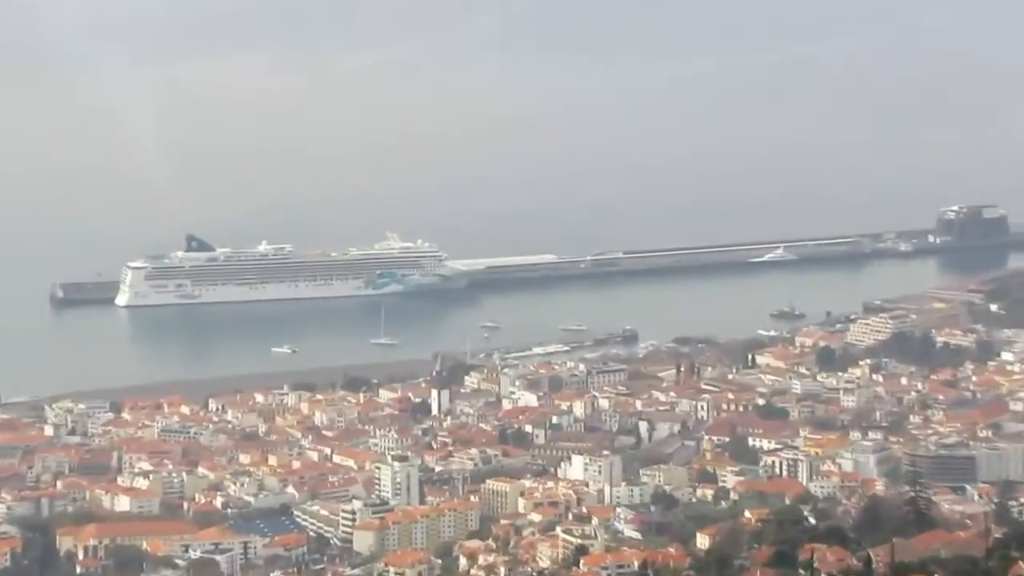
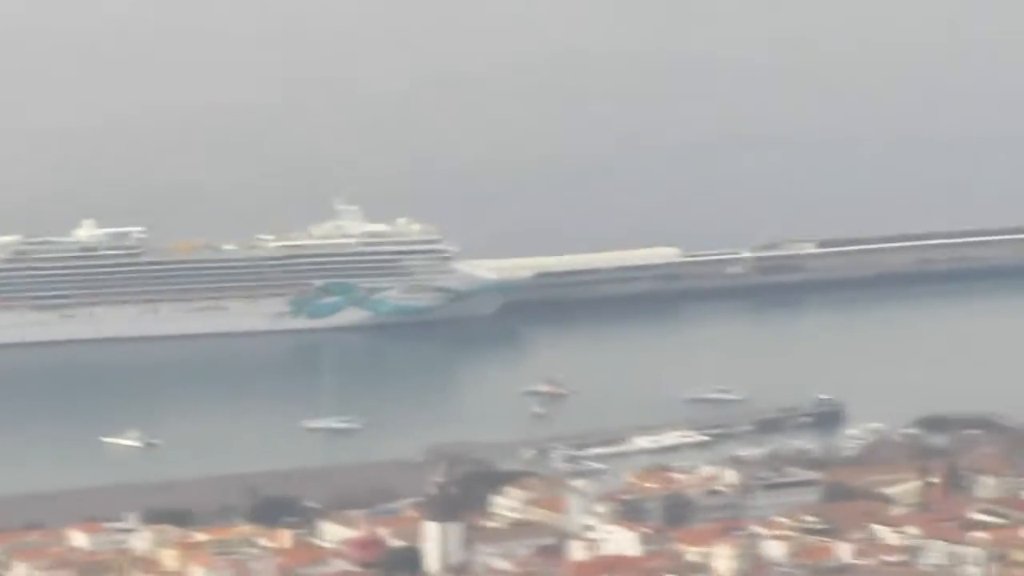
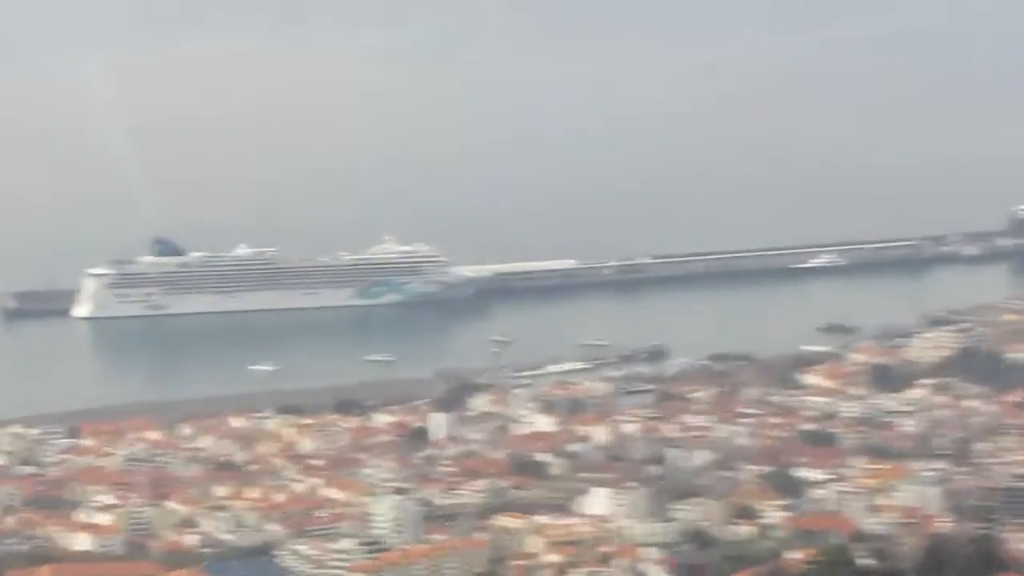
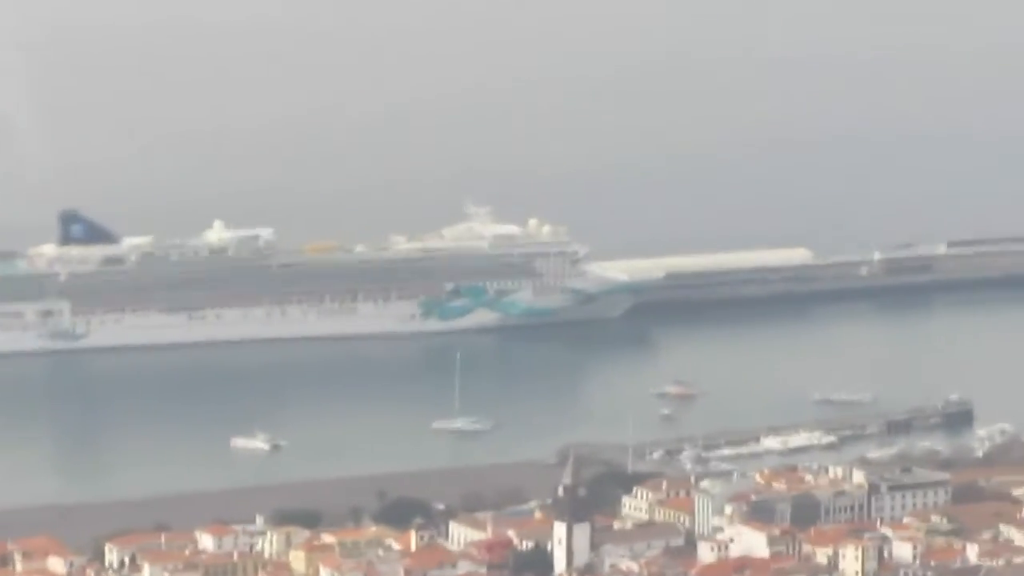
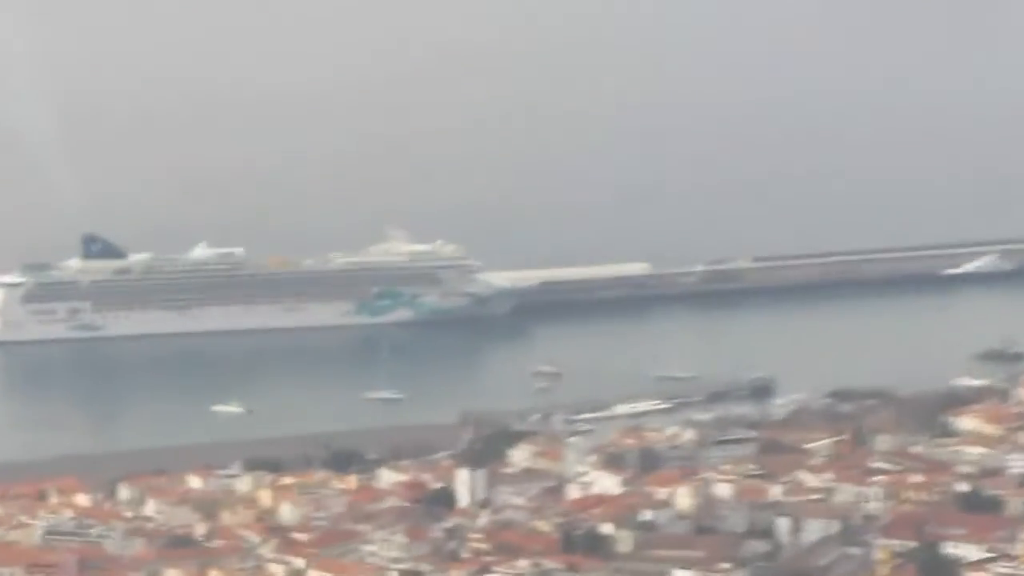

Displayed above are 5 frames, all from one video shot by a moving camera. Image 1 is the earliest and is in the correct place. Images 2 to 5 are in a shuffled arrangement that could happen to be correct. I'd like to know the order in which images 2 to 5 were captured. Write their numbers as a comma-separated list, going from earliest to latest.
3, 5, 4, 2
